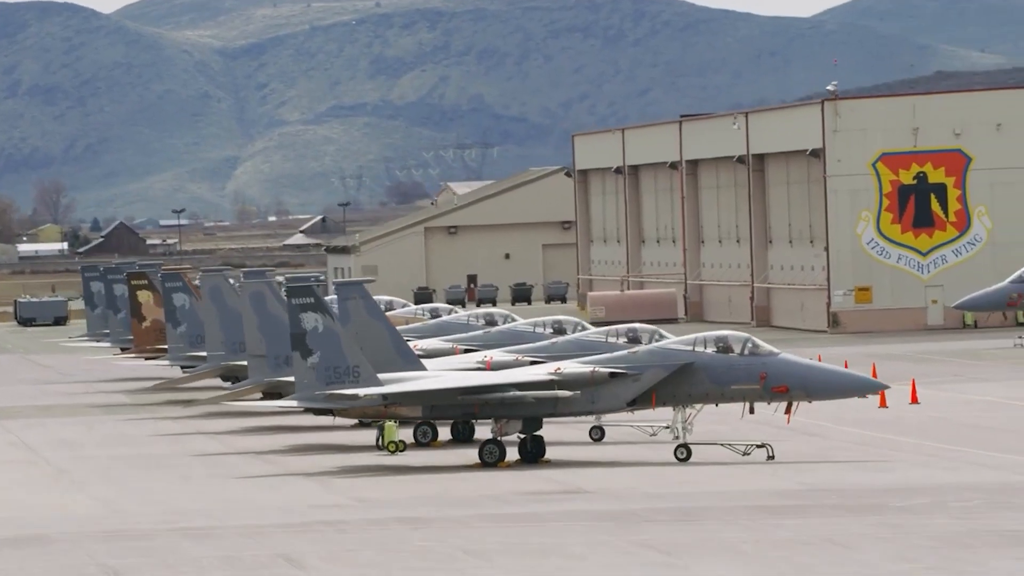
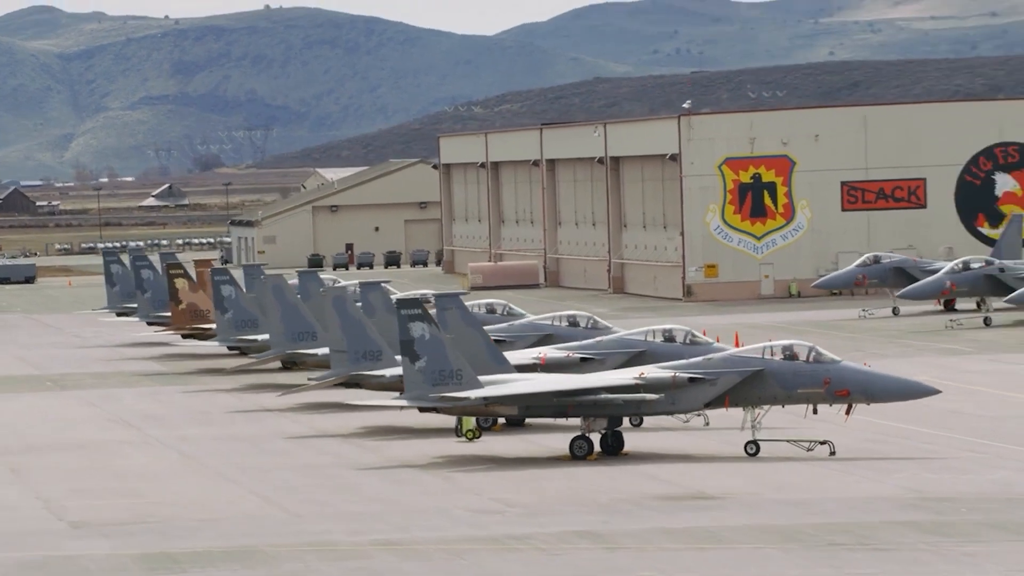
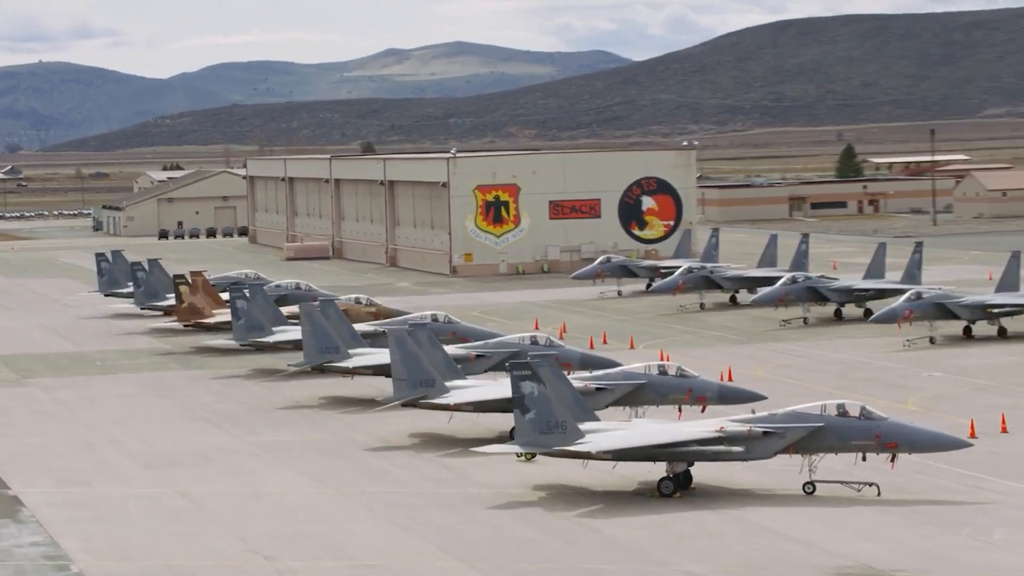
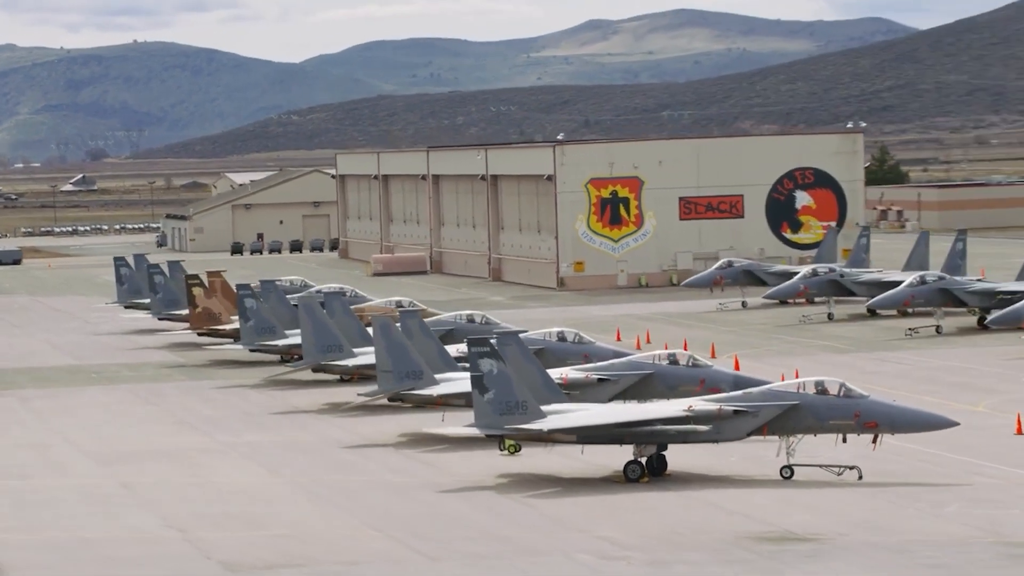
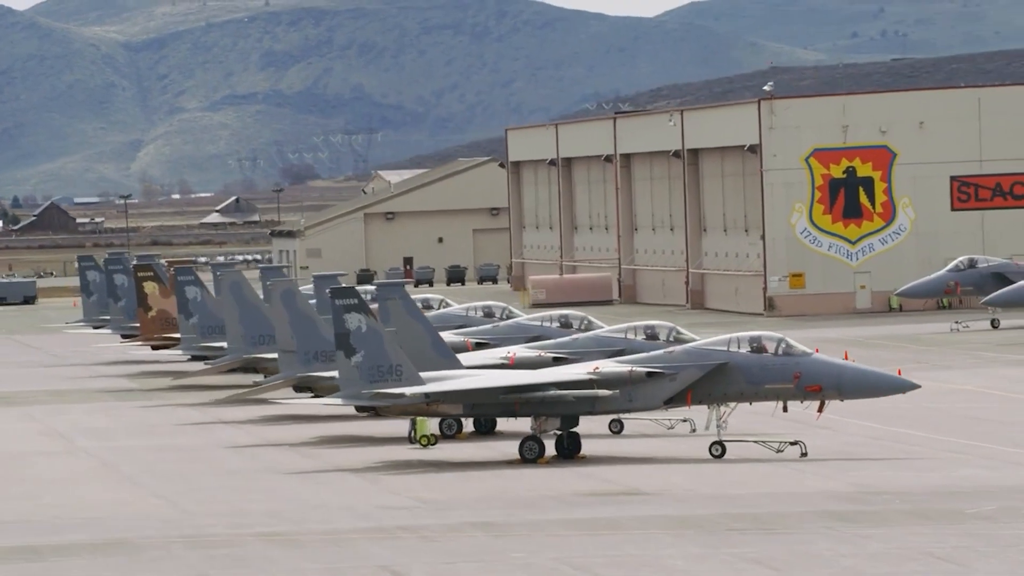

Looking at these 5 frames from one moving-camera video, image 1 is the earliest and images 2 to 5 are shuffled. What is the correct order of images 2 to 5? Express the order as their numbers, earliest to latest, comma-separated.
5, 2, 4, 3
